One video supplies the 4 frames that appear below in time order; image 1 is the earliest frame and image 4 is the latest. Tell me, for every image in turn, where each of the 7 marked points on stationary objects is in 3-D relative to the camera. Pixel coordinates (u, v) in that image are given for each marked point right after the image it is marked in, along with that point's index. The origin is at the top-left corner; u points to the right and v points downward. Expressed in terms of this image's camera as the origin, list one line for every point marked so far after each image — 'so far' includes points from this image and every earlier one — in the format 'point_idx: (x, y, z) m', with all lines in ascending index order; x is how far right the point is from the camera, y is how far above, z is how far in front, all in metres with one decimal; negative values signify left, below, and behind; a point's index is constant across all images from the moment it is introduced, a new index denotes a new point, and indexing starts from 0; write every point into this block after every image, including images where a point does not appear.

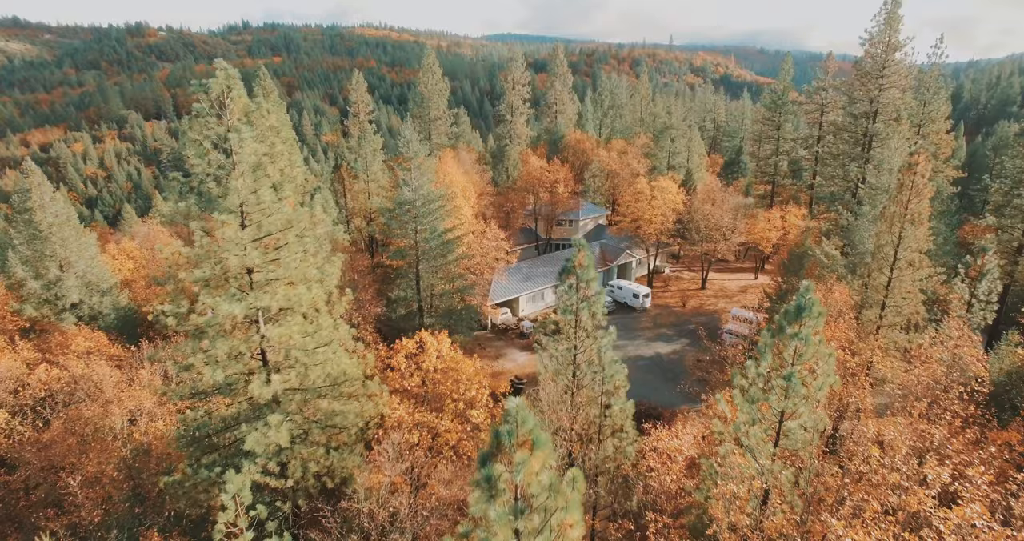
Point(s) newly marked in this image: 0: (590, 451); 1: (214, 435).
0: (+2.5, -5.9, +18.1) m
1: (-8.6, -4.7, +16.1) m
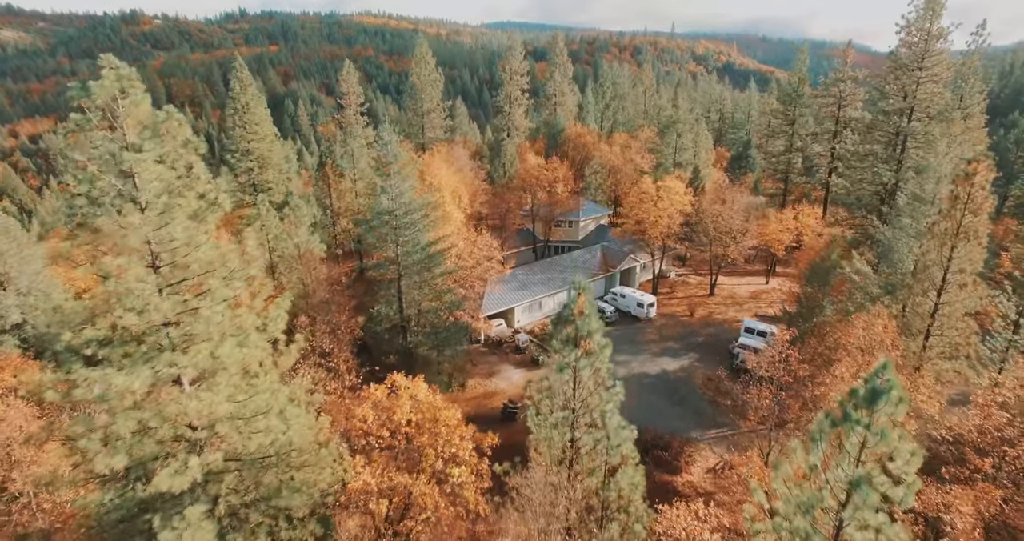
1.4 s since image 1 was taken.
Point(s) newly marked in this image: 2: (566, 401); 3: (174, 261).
0: (+2.1, -7.0, +14.9) m
1: (-9.0, -5.9, +12.8) m
2: (+1.4, -3.7, +15.4) m
3: (-7.5, +0.2, +12.4) m
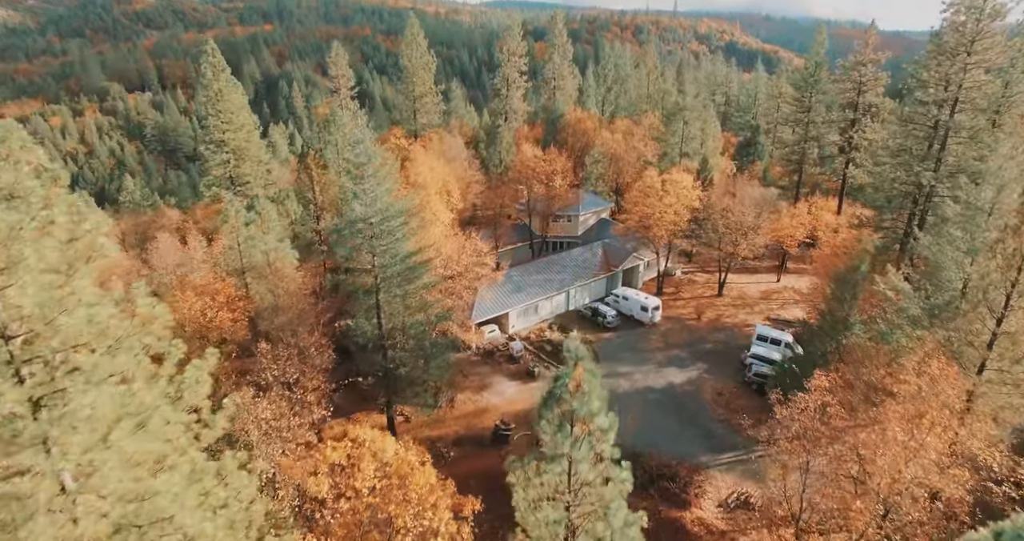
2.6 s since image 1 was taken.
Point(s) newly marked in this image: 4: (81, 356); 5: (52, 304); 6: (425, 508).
0: (+1.7, -8.1, +11.9) m
1: (-9.4, -7.0, +9.8) m
2: (+1.0, -4.8, +12.3) m
3: (-8.0, -1.0, +9.2) m
4: (-7.5, -1.5, +9.7) m
5: (-7.7, -0.6, +9.3) m
6: (-2.4, -6.5, +15.3) m
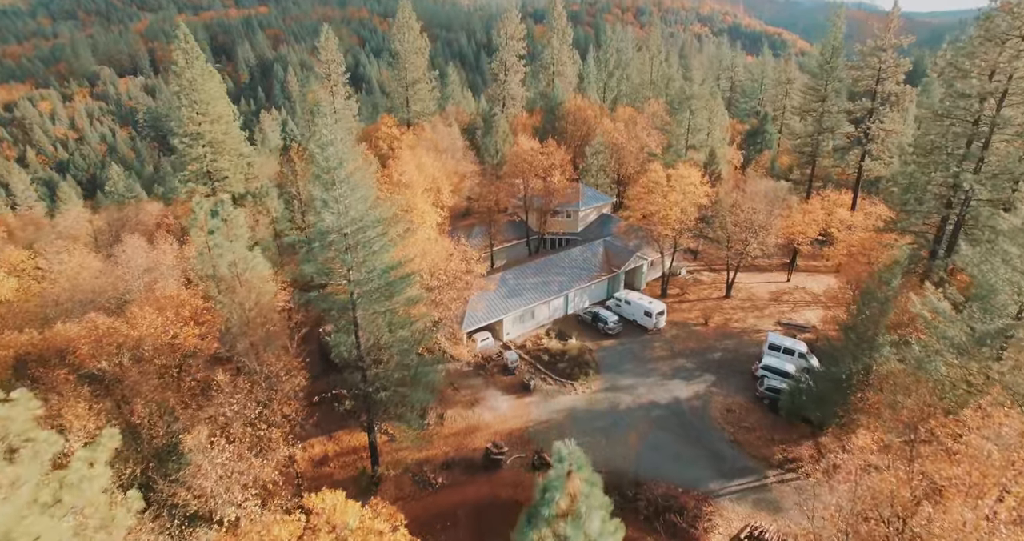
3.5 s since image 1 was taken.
0: (+1.3, -9.1, +9.4) m
1: (-9.8, -8.1, +7.3) m
2: (+0.7, -5.8, +9.7) m
3: (-8.3, -2.1, +6.5) m
4: (-7.9, -2.6, +7.0) m
5: (-8.1, -1.7, +6.7) m
6: (-2.8, -7.4, +12.8) m
